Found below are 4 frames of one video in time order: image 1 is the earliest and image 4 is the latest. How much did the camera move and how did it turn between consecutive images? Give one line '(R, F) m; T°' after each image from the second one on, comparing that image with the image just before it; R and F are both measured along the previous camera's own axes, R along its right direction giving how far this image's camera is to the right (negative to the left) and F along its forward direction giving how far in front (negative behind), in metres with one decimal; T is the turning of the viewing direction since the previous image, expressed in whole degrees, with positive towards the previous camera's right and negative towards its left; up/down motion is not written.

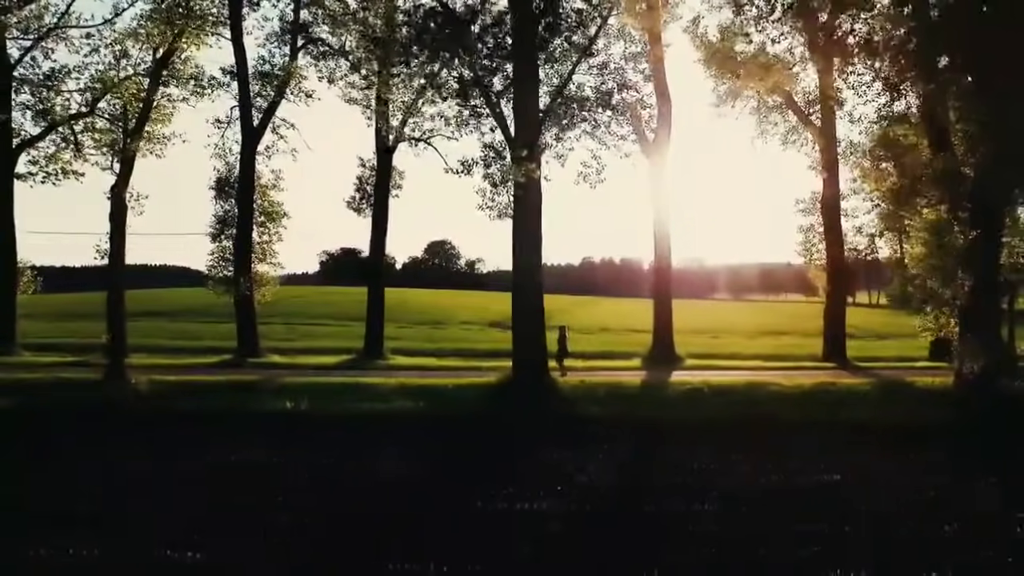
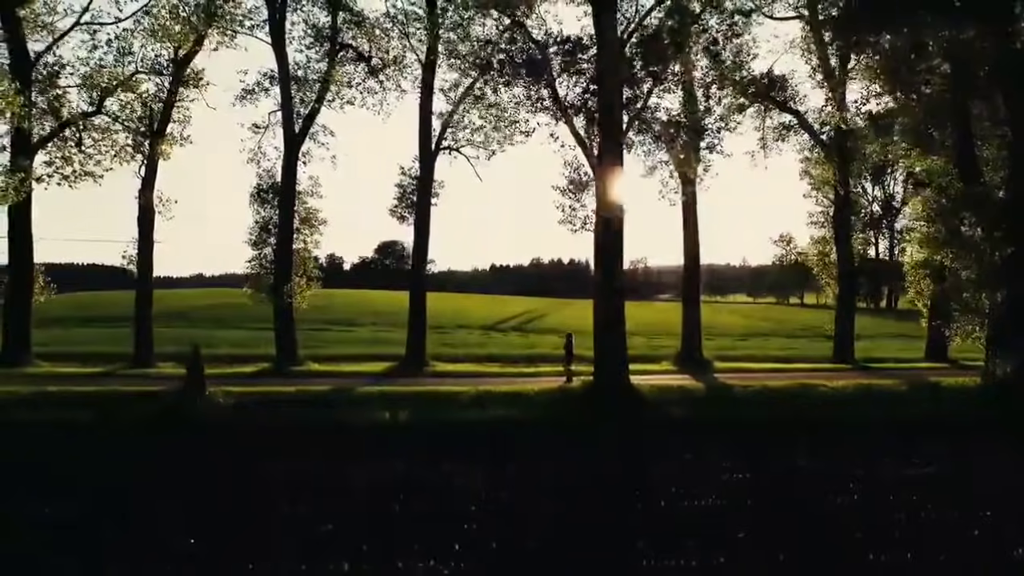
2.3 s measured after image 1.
(-0.9, -0.1) m; +4°
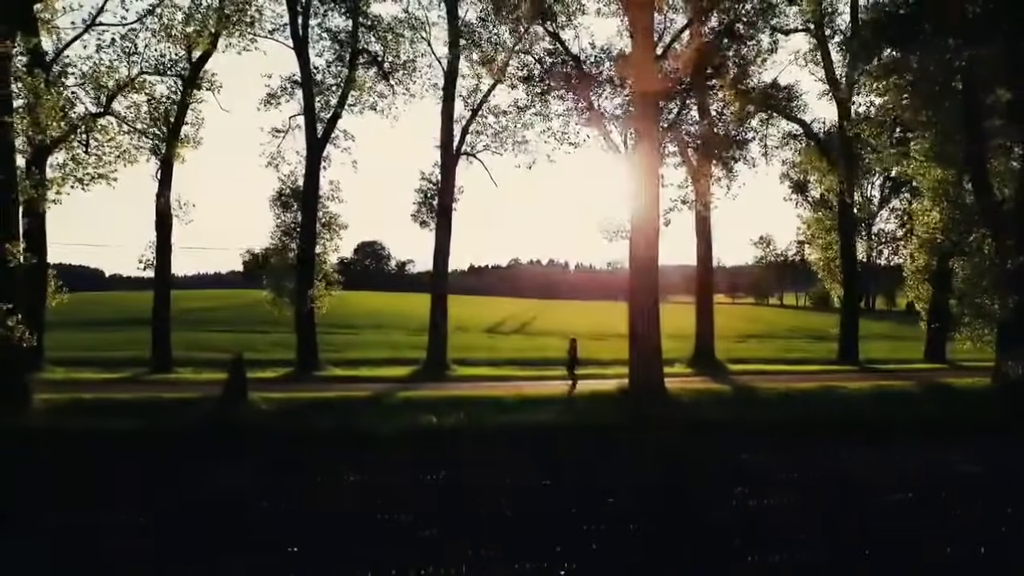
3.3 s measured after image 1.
(-0.4, -0.1) m; +2°
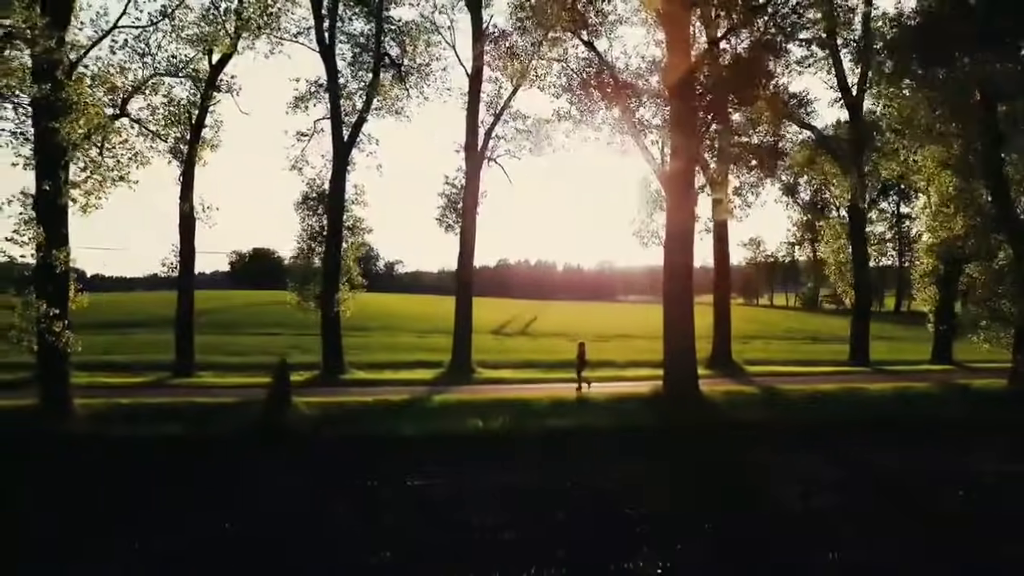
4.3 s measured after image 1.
(-0.3, -0.1) m; +1°
